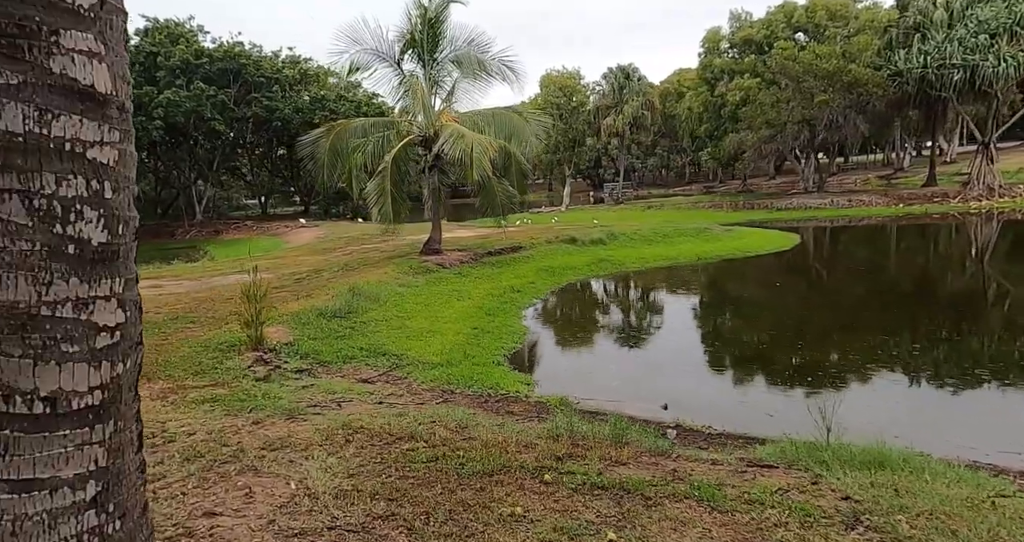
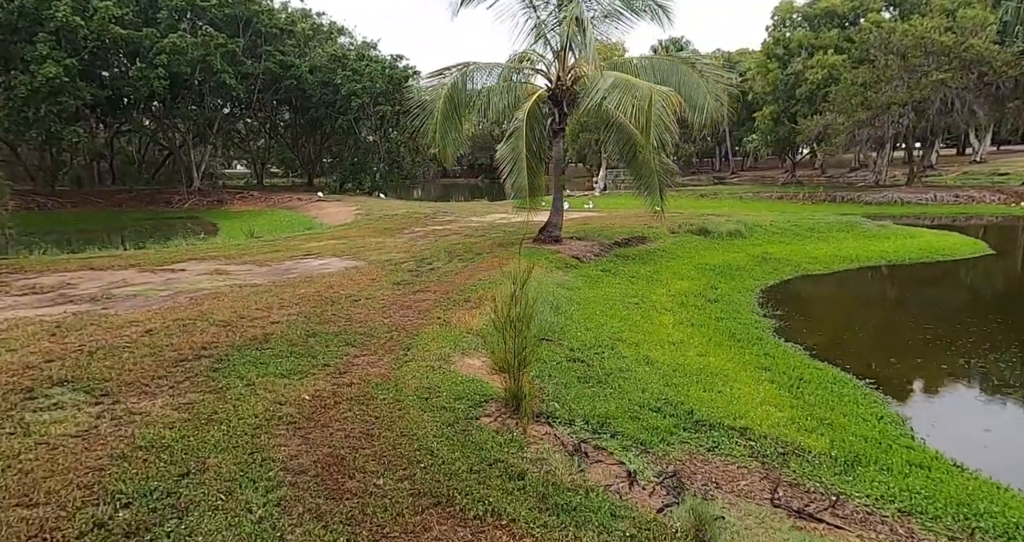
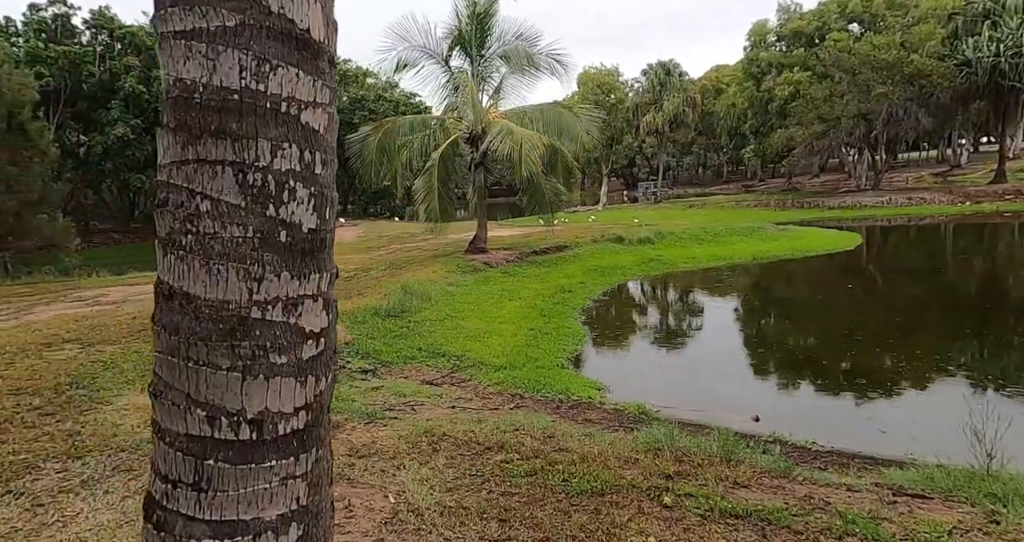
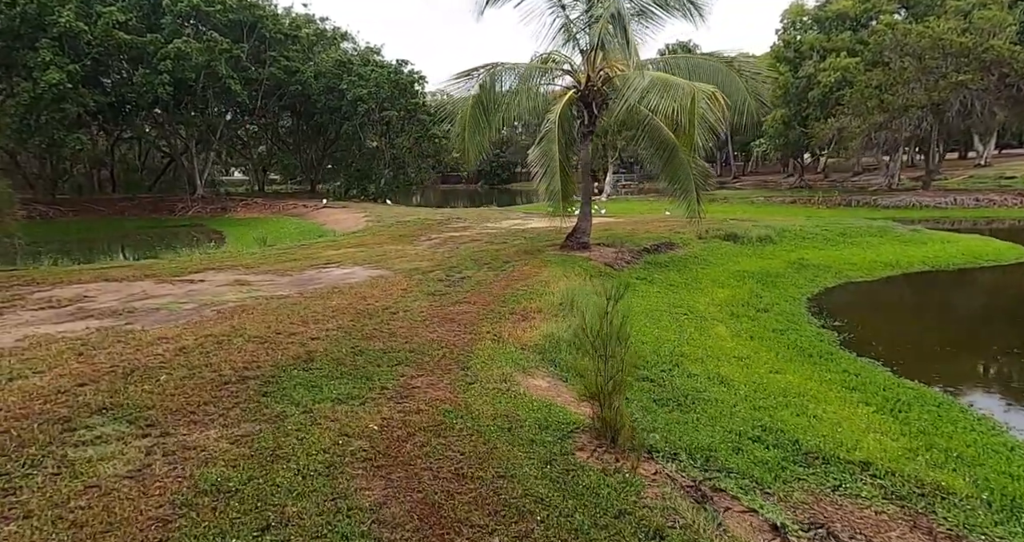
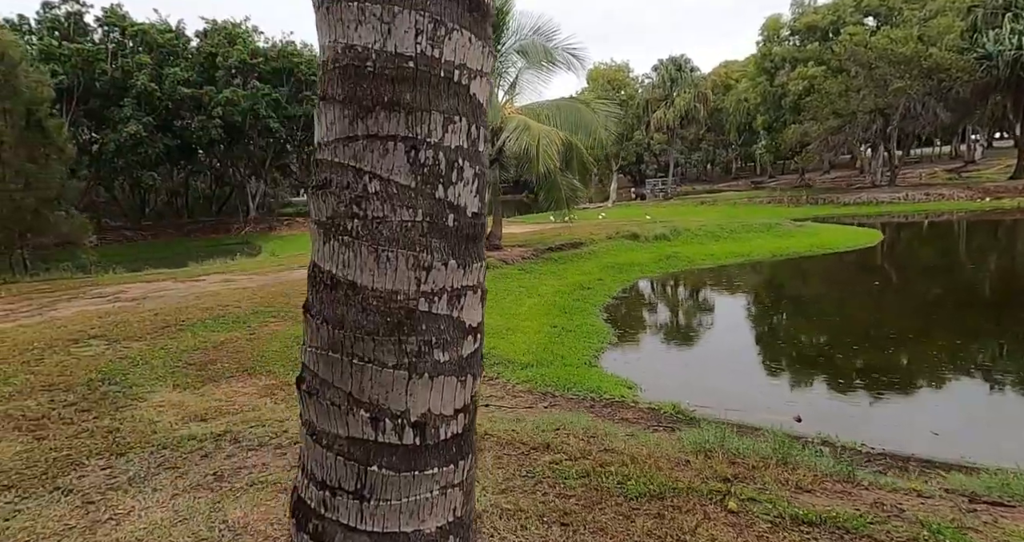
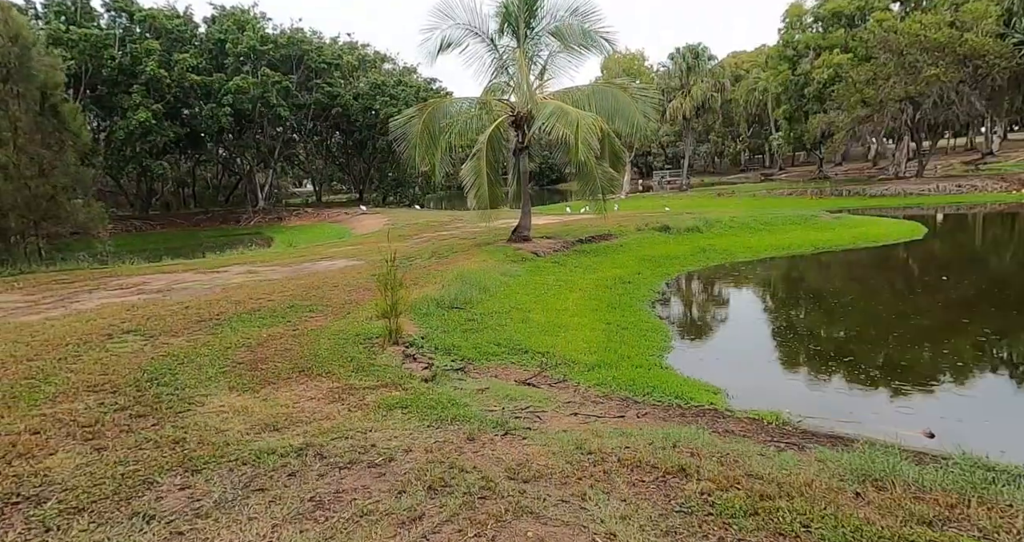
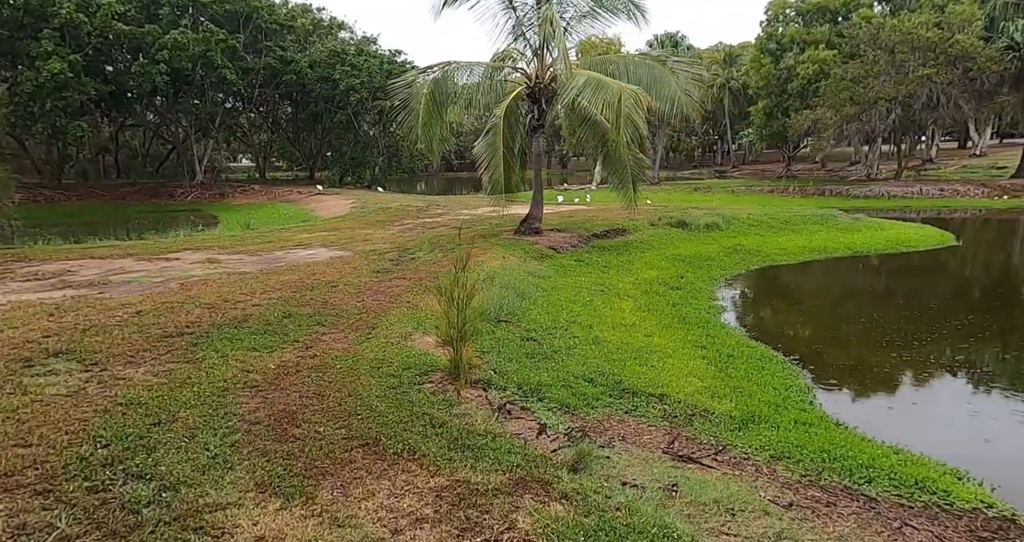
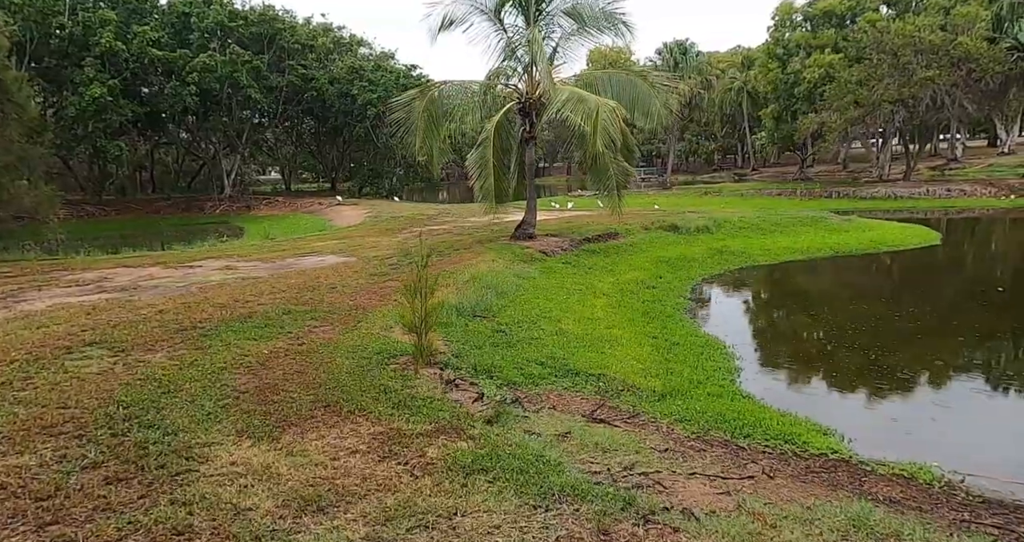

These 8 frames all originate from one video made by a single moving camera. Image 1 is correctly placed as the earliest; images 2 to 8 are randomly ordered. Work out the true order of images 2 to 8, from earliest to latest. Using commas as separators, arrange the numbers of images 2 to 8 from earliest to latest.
3, 5, 6, 8, 7, 2, 4
